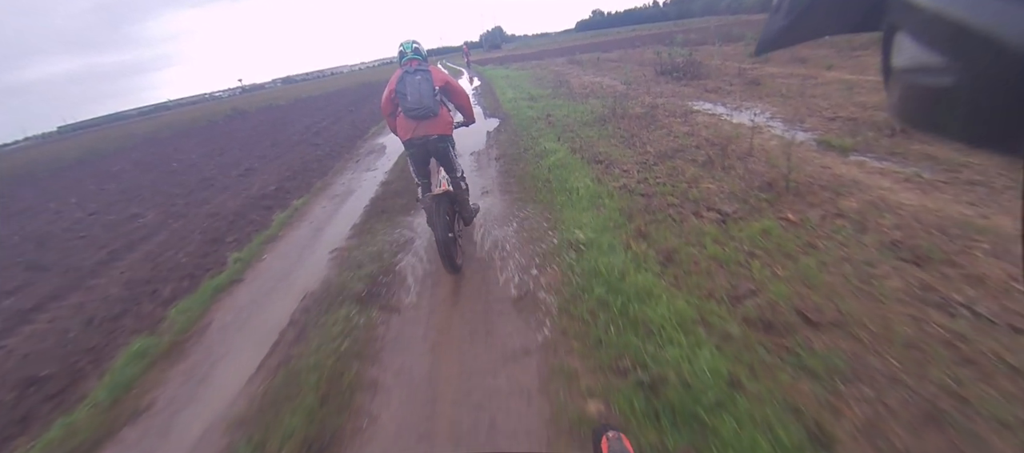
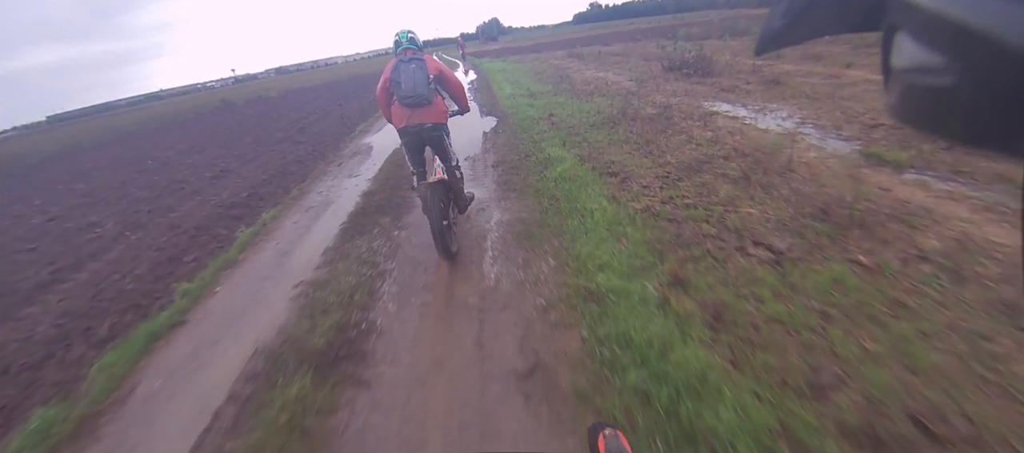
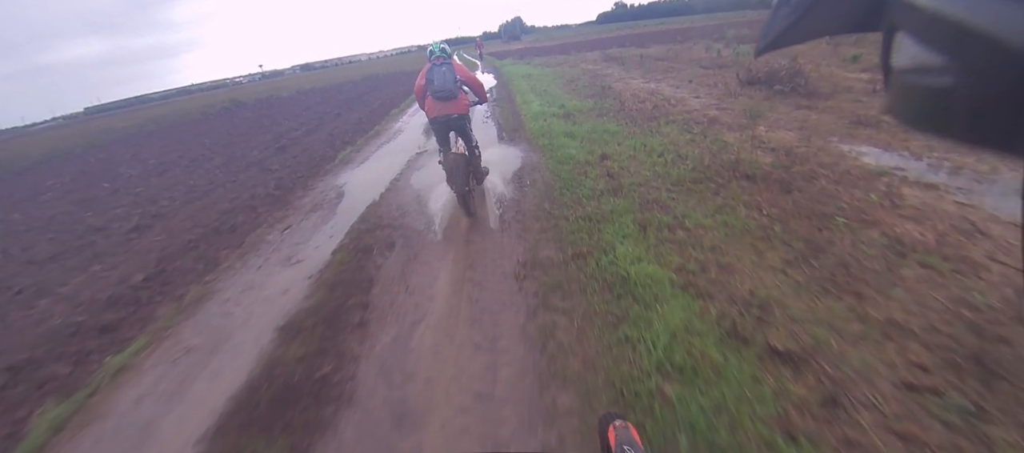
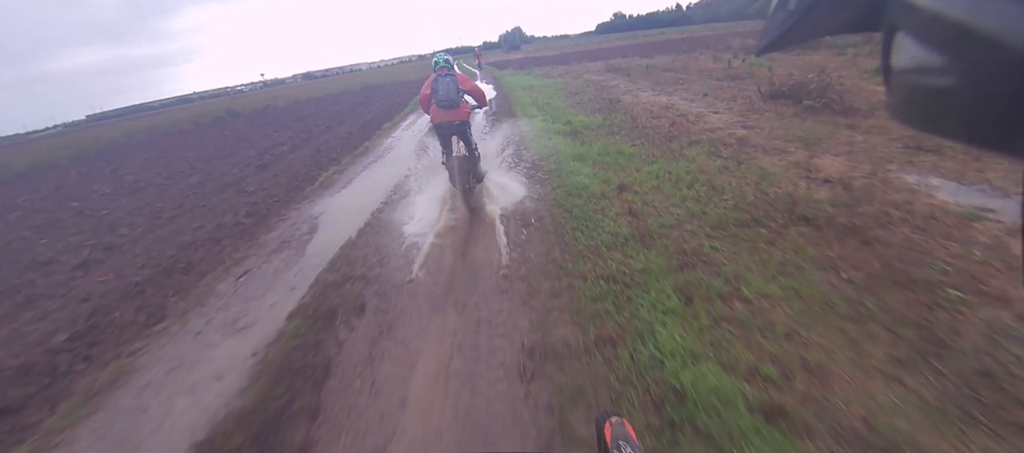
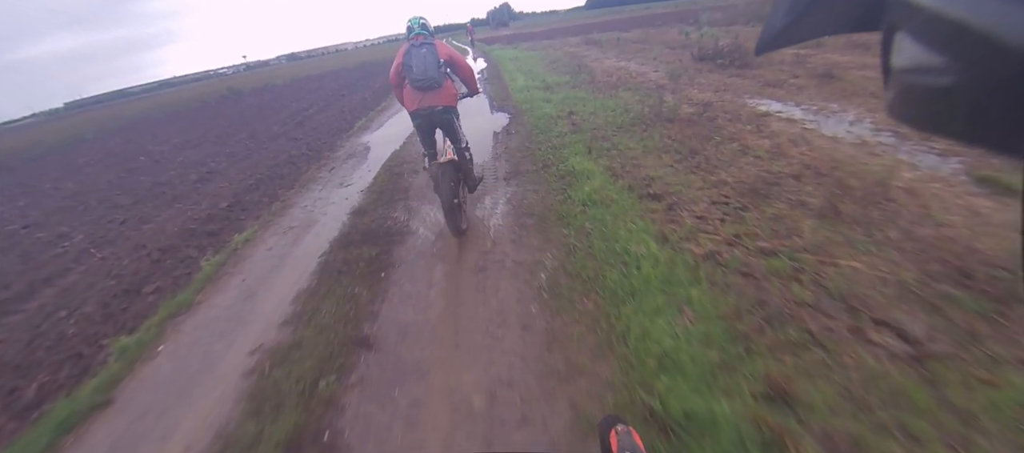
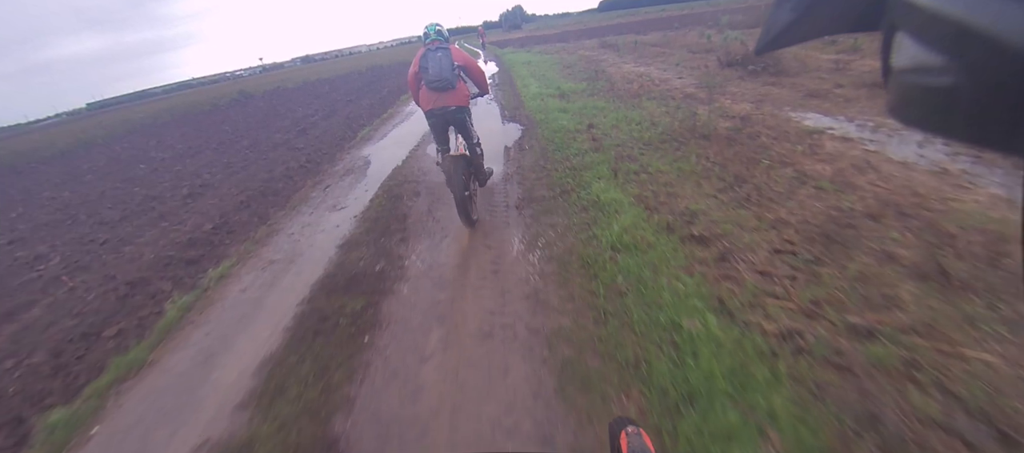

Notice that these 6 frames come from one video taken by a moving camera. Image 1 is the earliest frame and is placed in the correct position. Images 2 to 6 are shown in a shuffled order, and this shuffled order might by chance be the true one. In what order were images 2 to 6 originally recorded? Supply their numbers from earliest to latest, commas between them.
2, 5, 6, 3, 4
